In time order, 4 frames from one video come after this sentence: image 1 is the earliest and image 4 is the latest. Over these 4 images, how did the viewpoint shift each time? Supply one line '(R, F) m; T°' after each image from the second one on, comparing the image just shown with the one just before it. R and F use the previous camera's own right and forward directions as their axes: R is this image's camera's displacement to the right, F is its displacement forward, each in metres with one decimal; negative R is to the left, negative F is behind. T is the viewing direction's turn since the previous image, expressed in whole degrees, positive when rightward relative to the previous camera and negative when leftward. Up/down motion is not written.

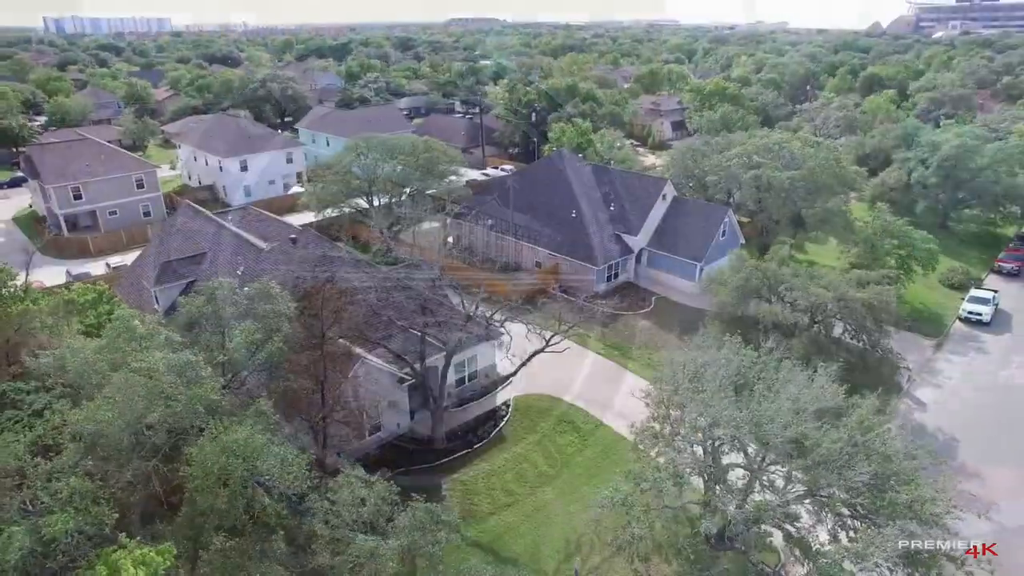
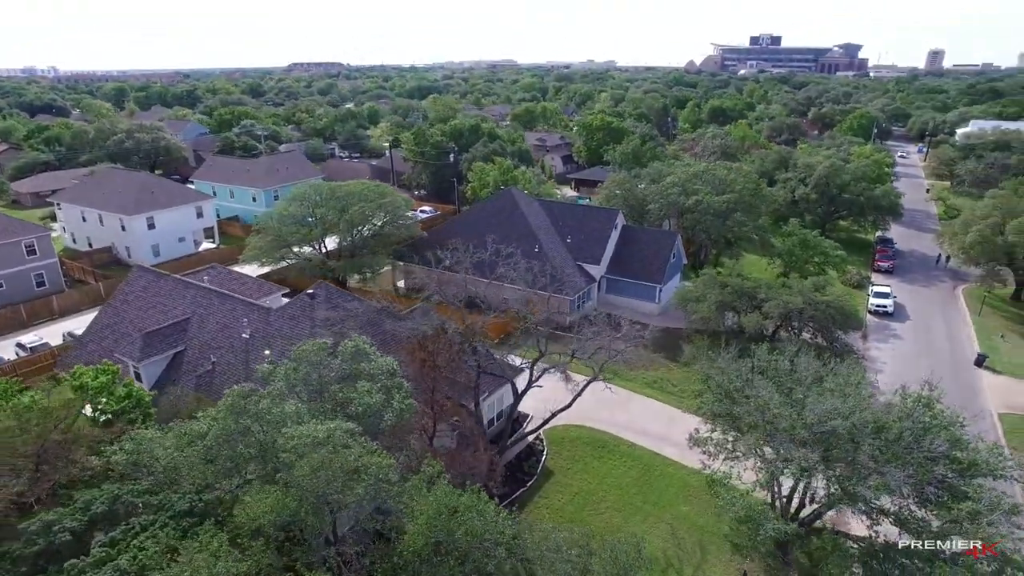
(-5.3, +0.3) m; +13°
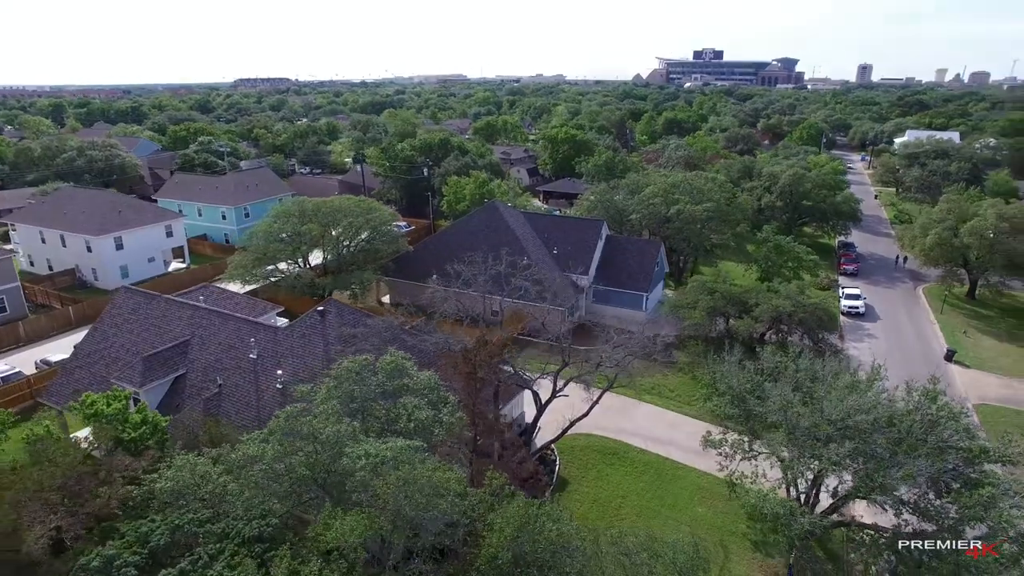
(-1.8, 0.0) m; +4°
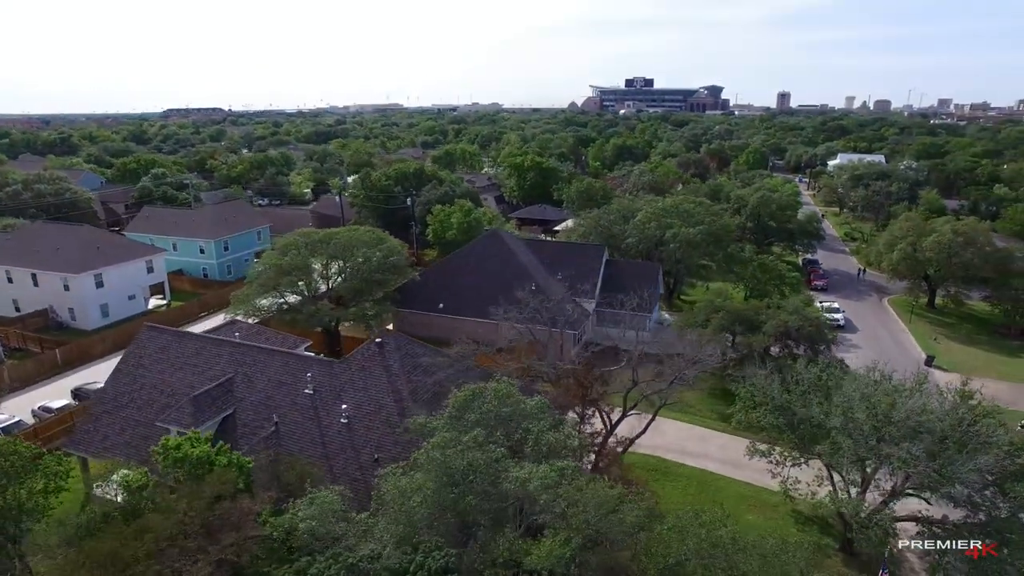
(-3.5, -0.3) m; +5°
